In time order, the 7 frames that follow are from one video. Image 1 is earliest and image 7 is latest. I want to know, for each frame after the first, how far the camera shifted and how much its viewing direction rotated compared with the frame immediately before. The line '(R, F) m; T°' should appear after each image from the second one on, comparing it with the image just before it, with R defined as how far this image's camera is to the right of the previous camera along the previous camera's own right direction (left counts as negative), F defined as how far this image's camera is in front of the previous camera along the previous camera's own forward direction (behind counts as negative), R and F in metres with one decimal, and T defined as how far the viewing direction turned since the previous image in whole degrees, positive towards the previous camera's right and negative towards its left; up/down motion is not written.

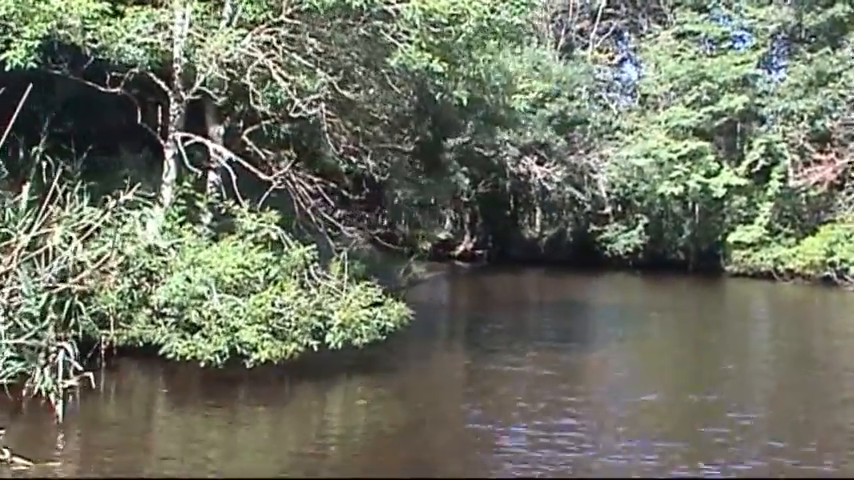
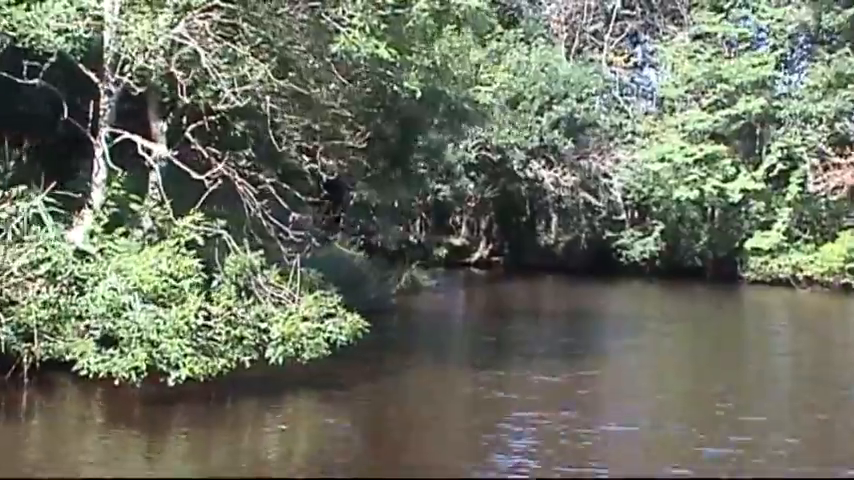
(+0.5, +0.8) m; -1°
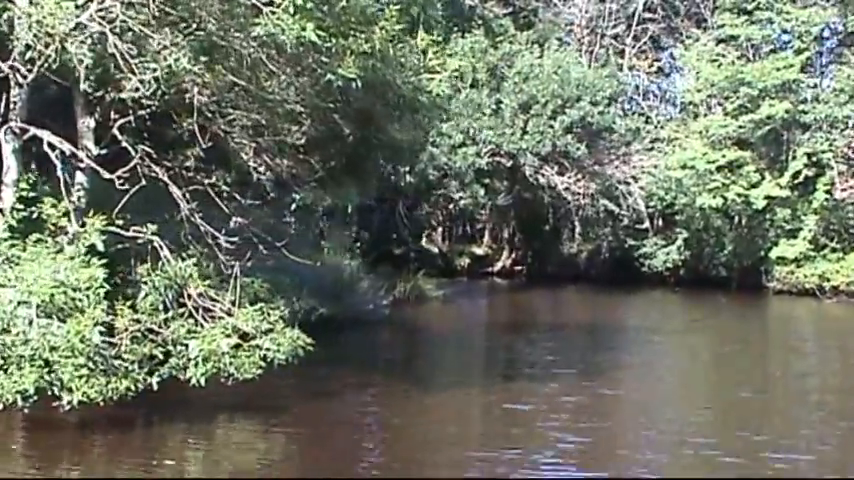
(+0.5, +0.9) m; -1°
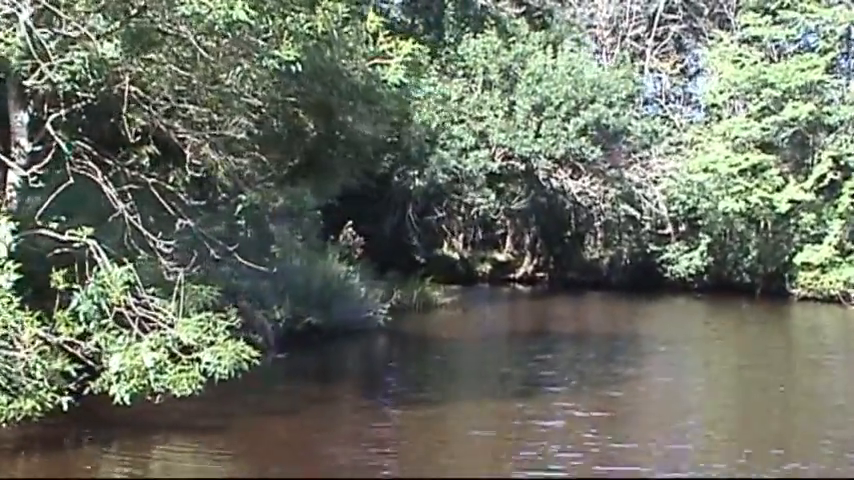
(+0.4, +0.7) m; -1°
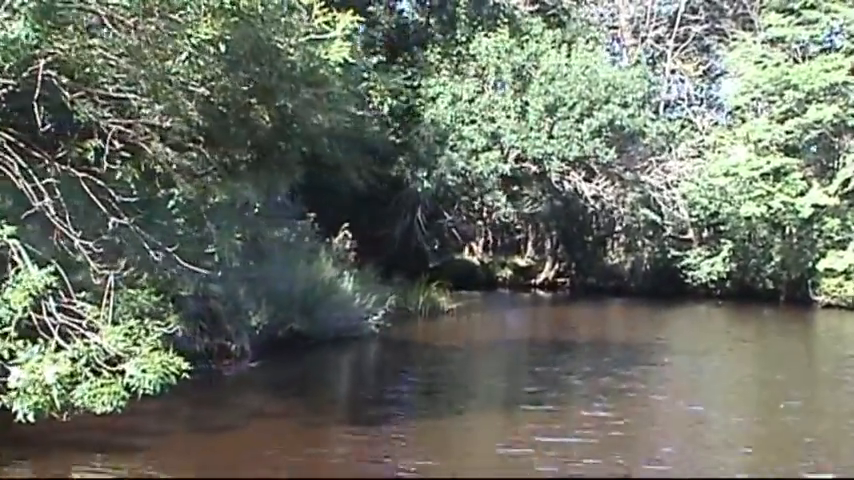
(+0.4, +0.7) m; -1°
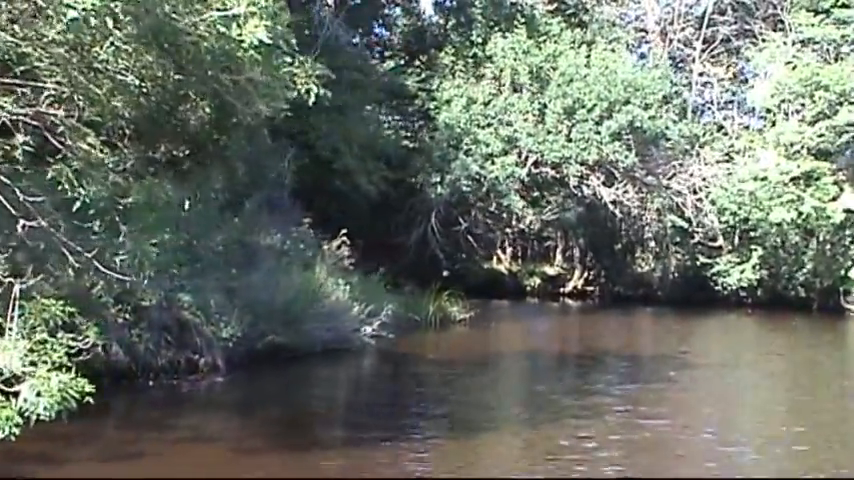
(+0.4, +0.9) m; -2°
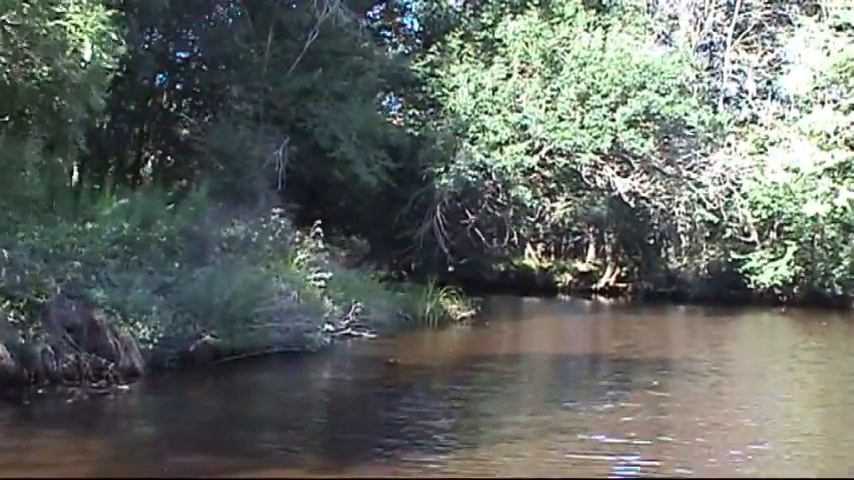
(+0.7, +1.4) m; -2°
